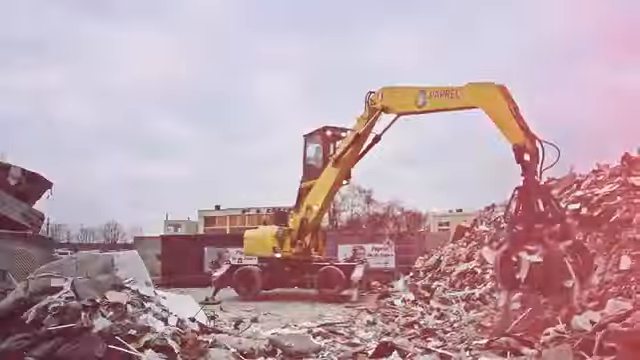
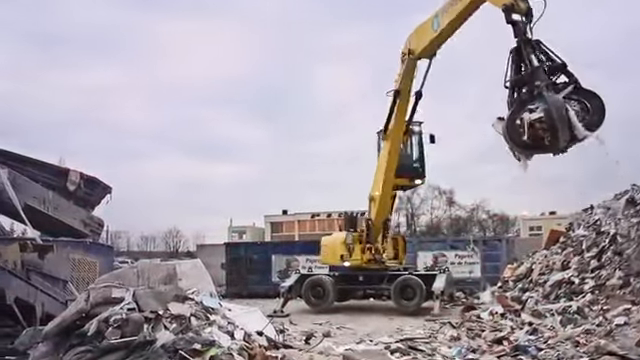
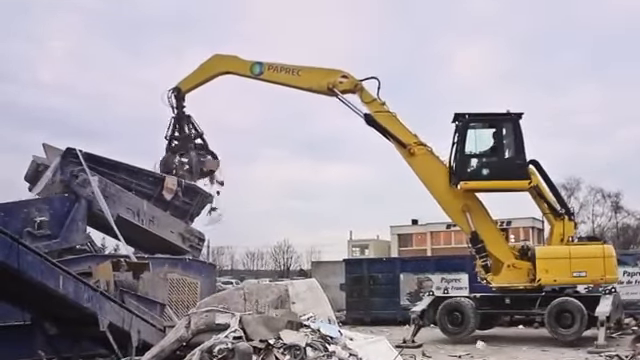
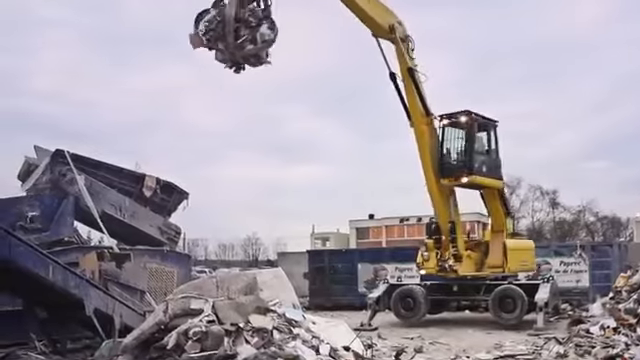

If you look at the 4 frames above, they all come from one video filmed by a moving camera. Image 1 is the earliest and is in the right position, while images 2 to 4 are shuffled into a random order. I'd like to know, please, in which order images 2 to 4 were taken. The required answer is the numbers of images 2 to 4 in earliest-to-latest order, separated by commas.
2, 4, 3
